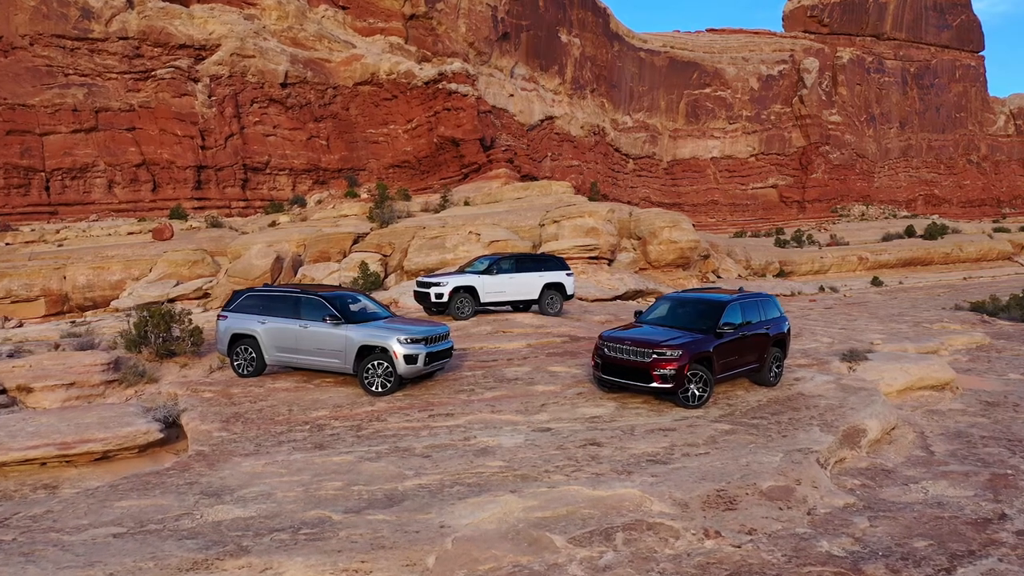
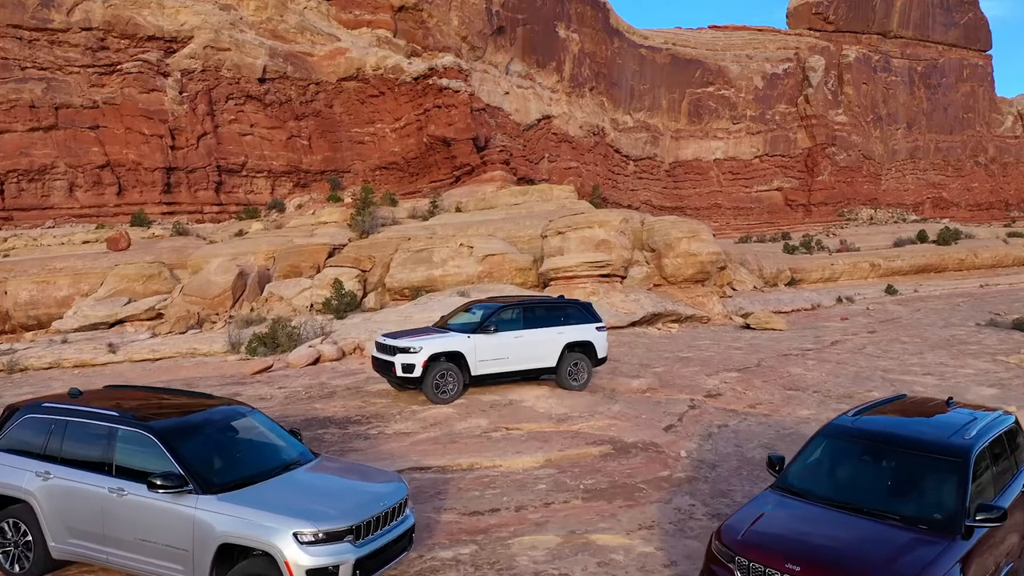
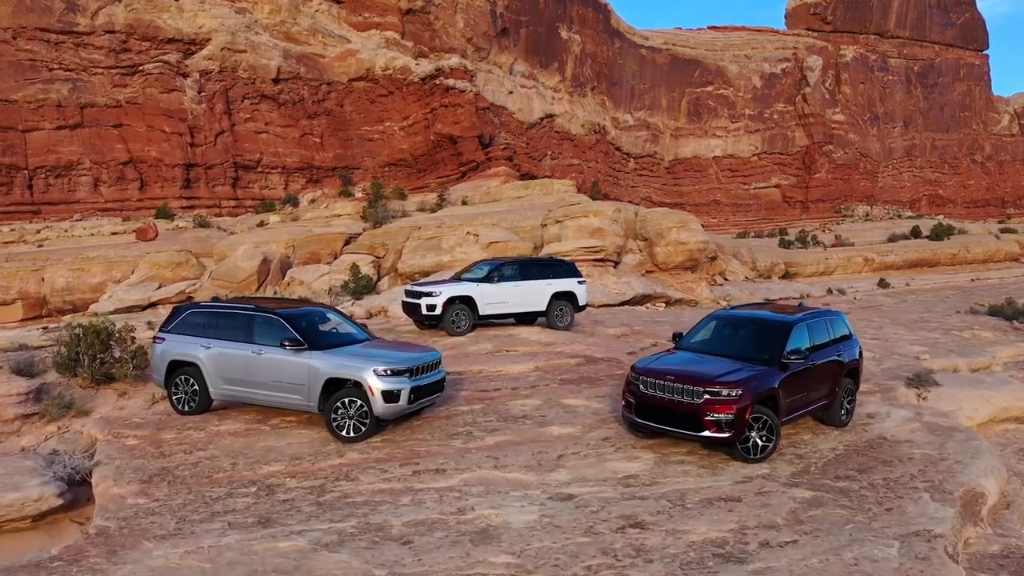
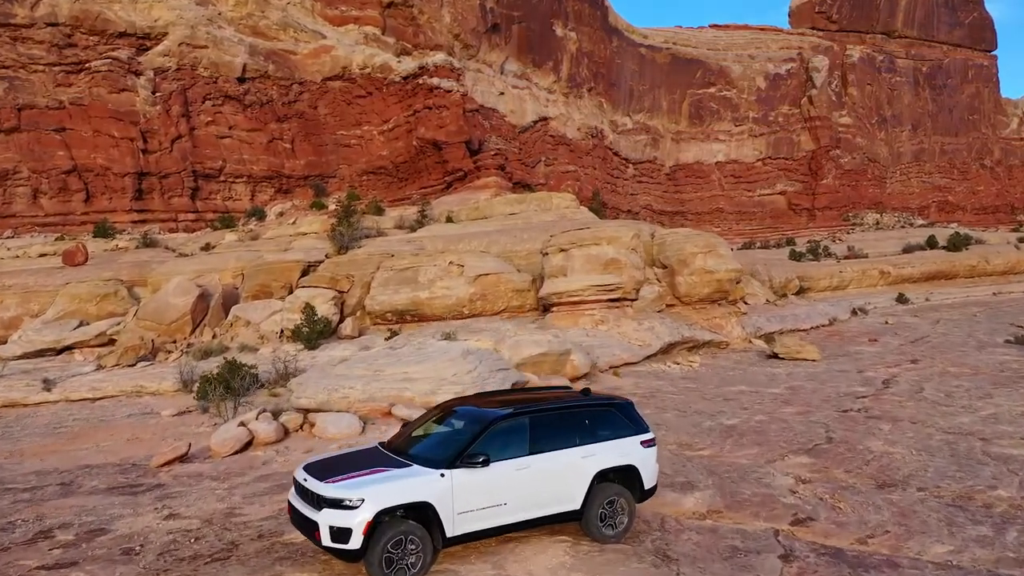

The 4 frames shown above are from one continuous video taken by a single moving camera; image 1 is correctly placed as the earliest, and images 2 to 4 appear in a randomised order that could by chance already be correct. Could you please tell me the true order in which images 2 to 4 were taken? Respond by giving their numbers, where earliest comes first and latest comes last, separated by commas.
3, 2, 4
